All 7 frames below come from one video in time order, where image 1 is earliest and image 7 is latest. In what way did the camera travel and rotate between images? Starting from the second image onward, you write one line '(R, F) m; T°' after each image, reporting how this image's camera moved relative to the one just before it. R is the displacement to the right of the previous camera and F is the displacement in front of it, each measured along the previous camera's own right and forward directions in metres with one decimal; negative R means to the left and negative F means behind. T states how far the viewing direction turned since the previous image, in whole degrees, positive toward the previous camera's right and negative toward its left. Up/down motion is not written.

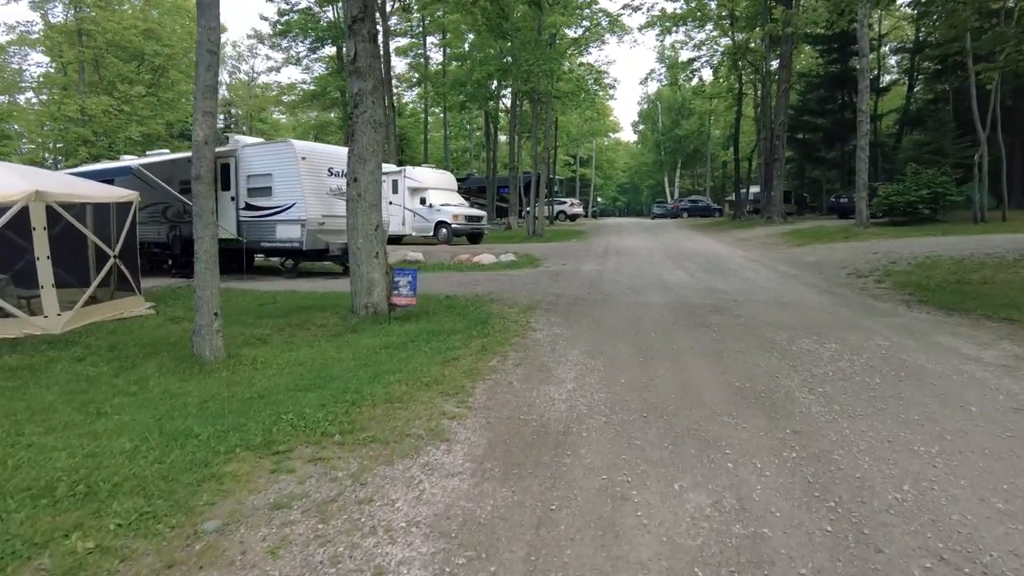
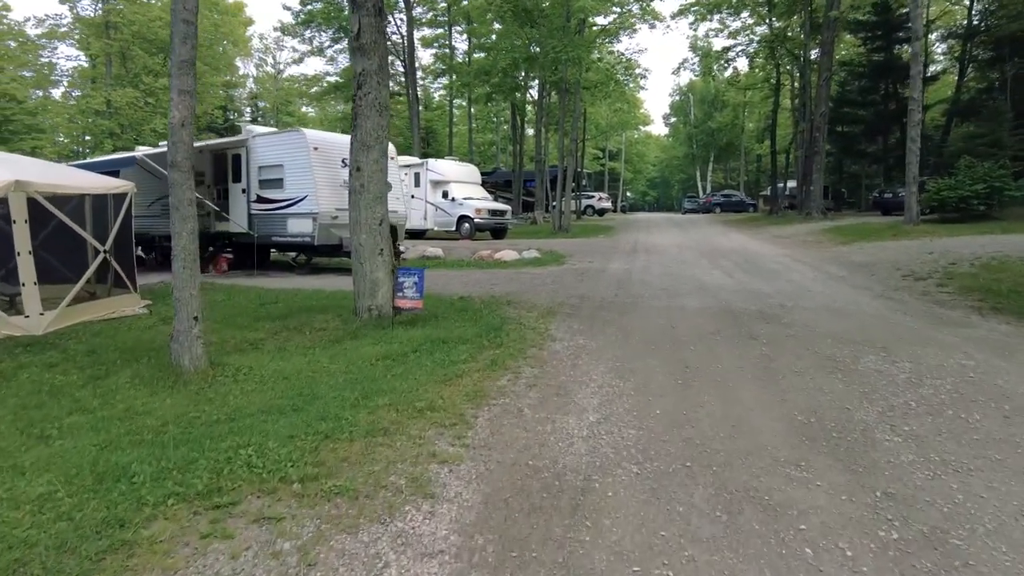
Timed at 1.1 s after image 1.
(+0.1, +0.9) m; -2°
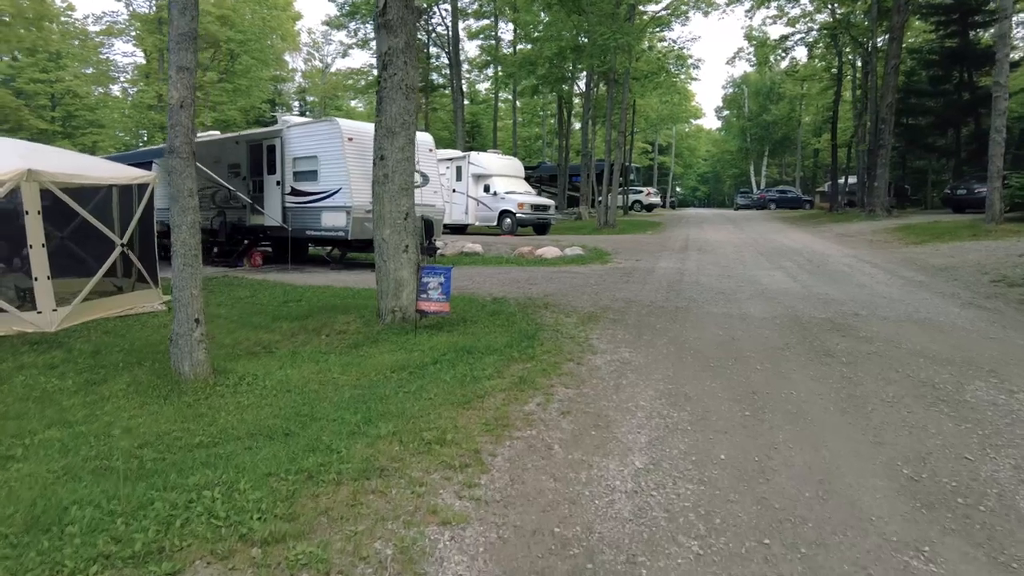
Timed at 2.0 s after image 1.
(+0.1, +0.8) m; -4°
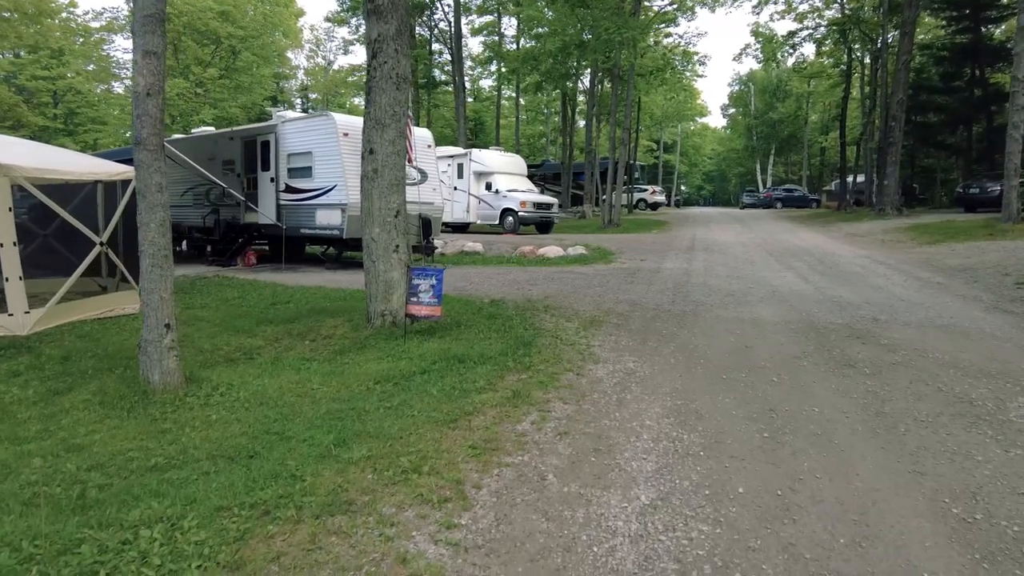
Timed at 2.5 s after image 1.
(+0.1, +0.5) m; 0°
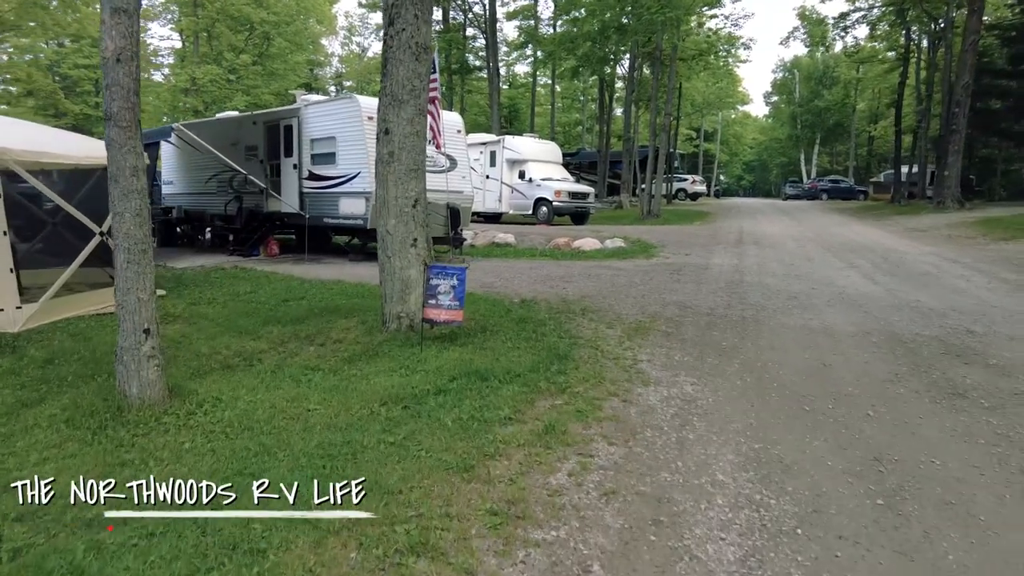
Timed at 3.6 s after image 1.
(0.0, +0.9) m; -3°
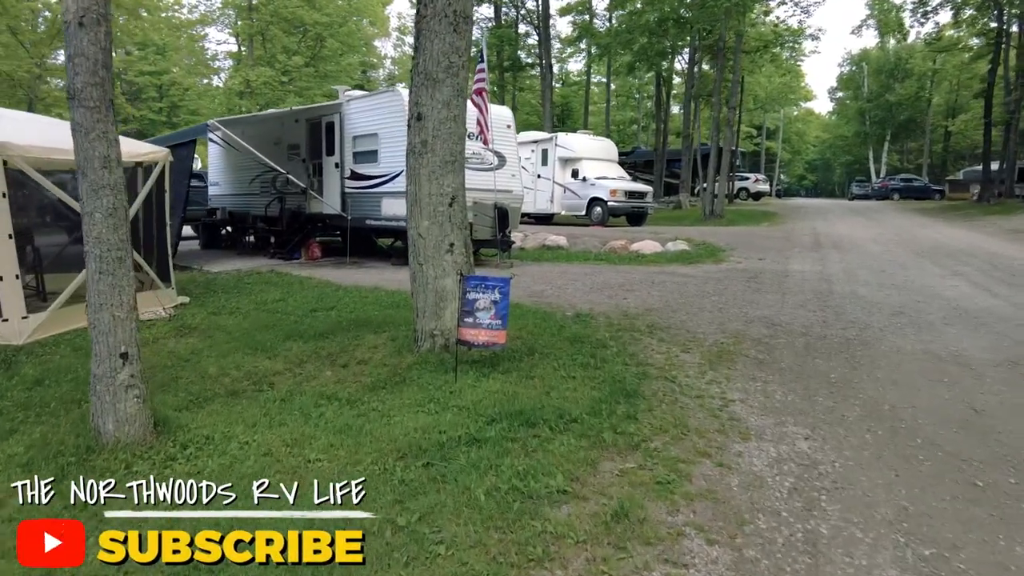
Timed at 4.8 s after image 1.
(0.0, +1.0) m; -4°
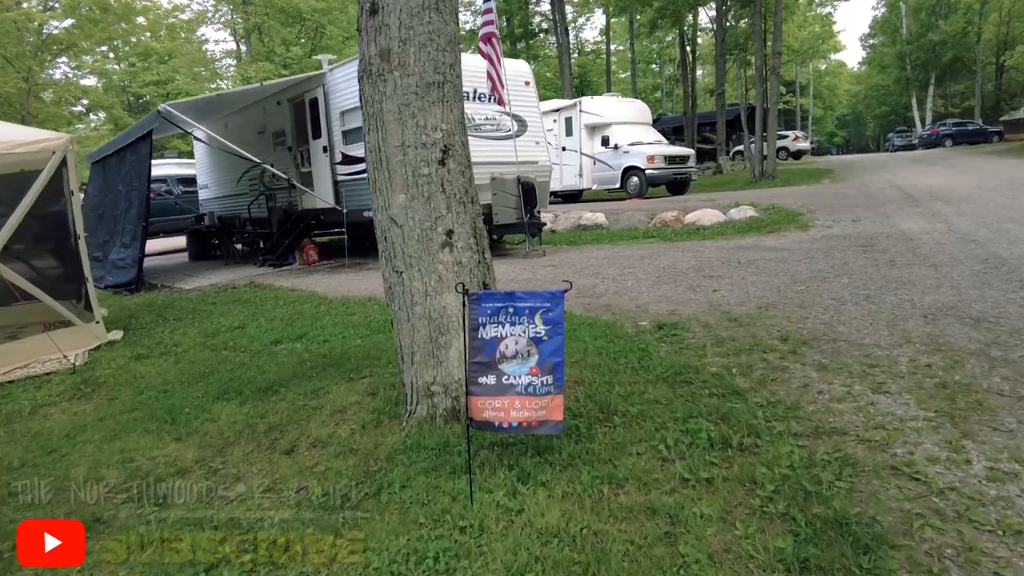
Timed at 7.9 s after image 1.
(-0.1, +2.3) m; -3°
